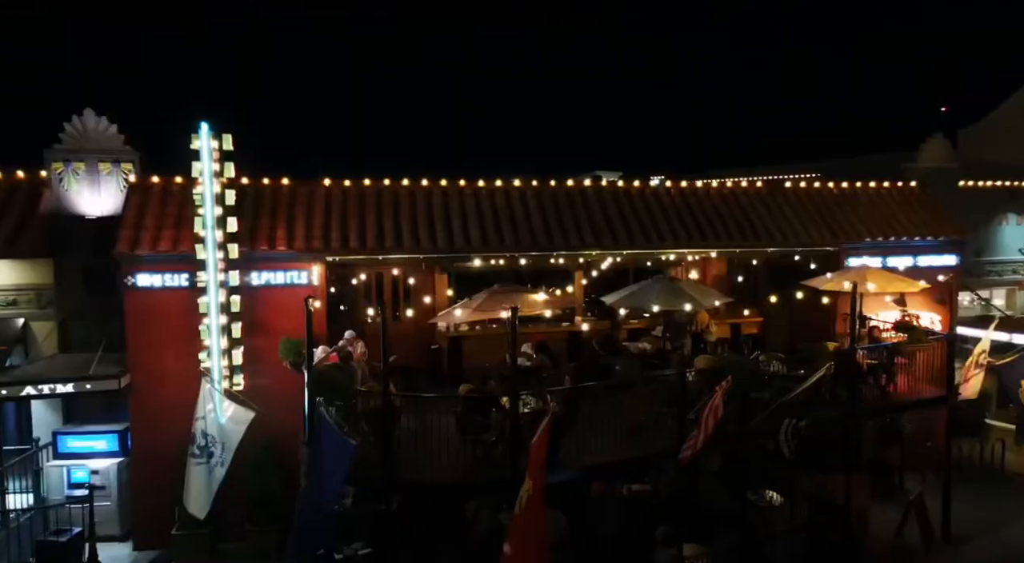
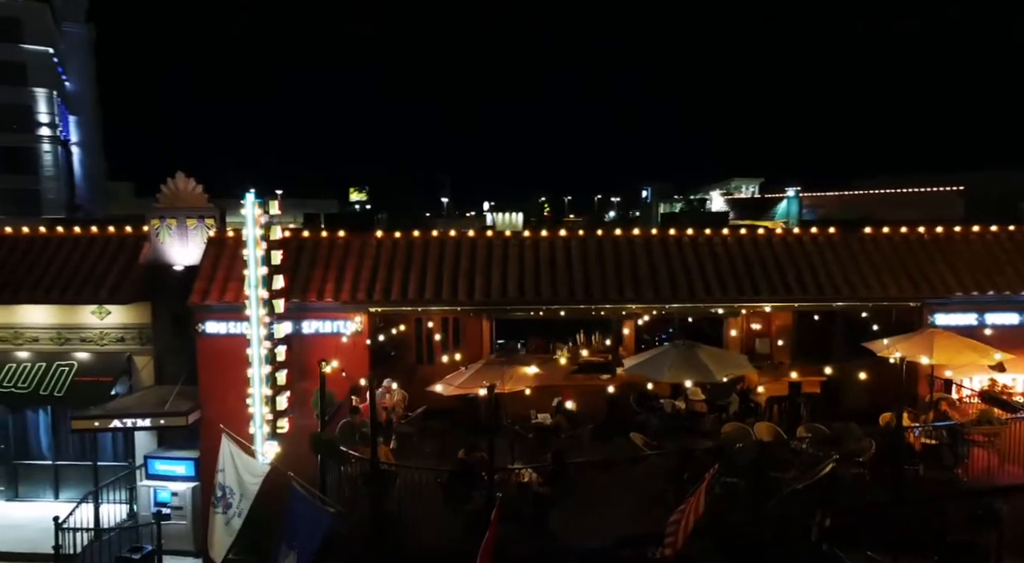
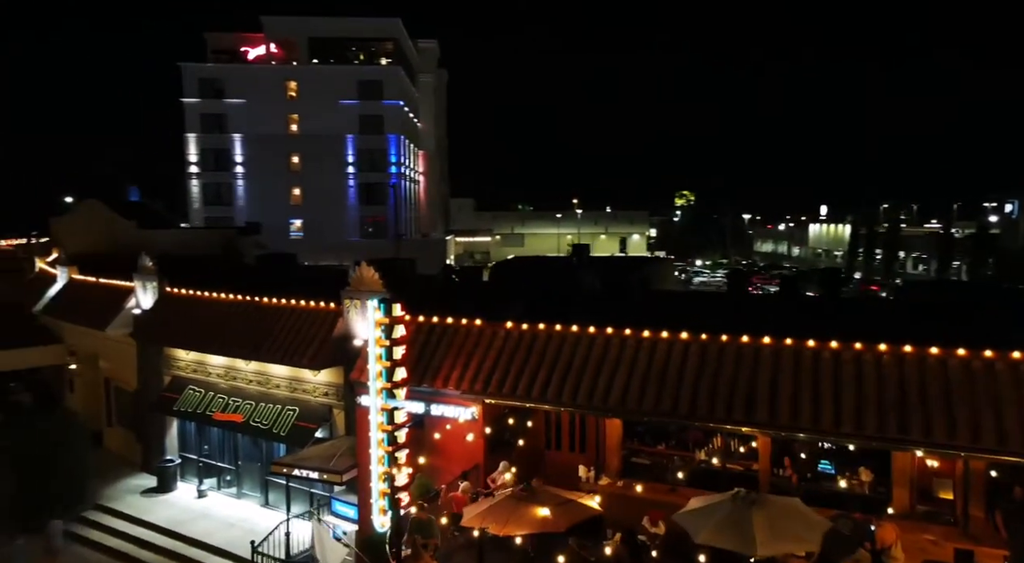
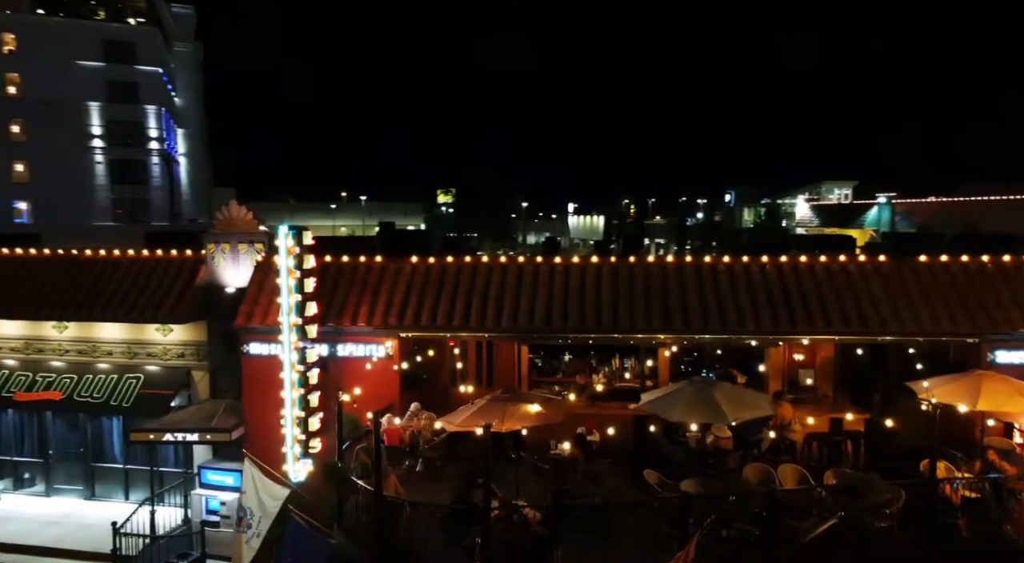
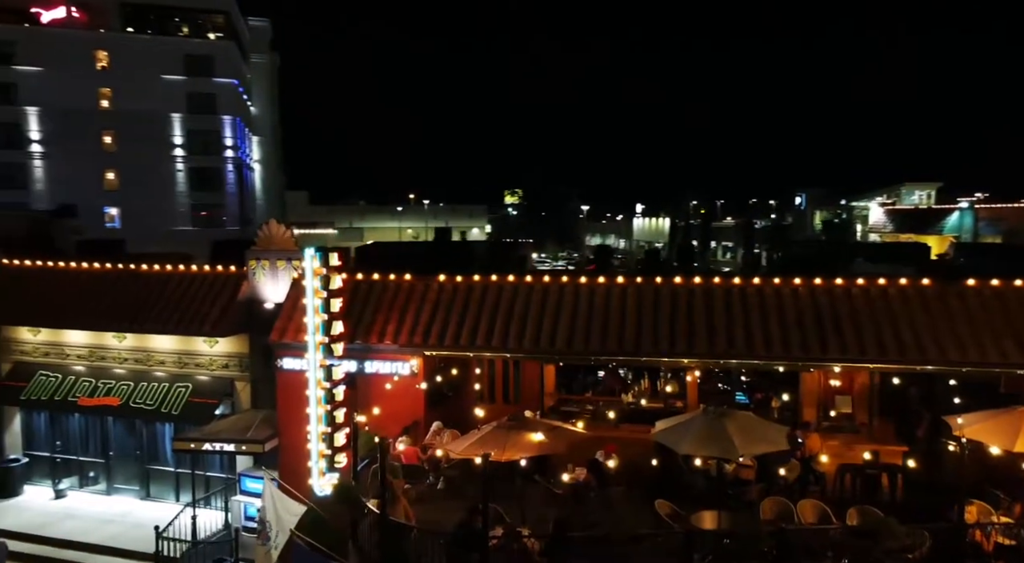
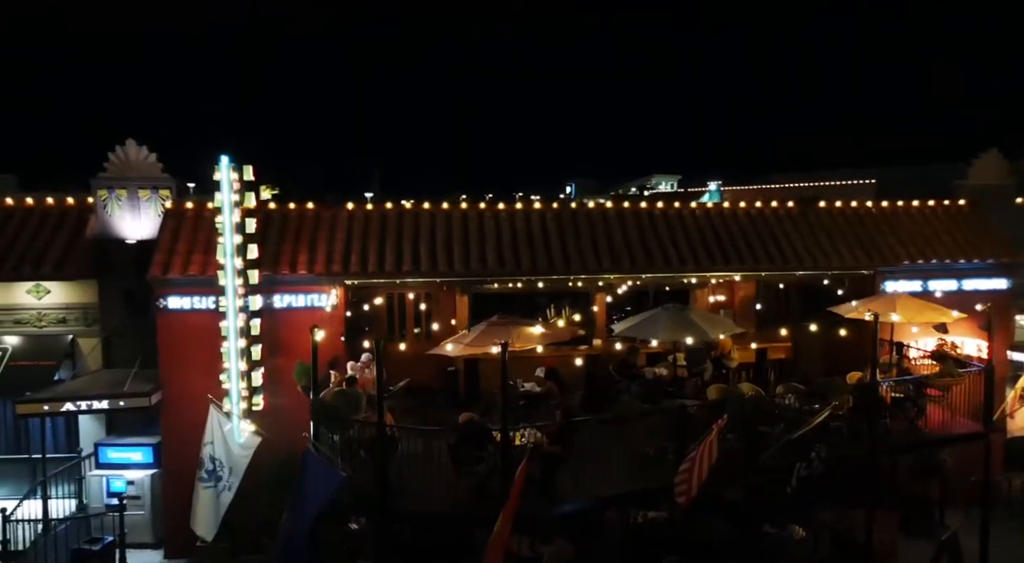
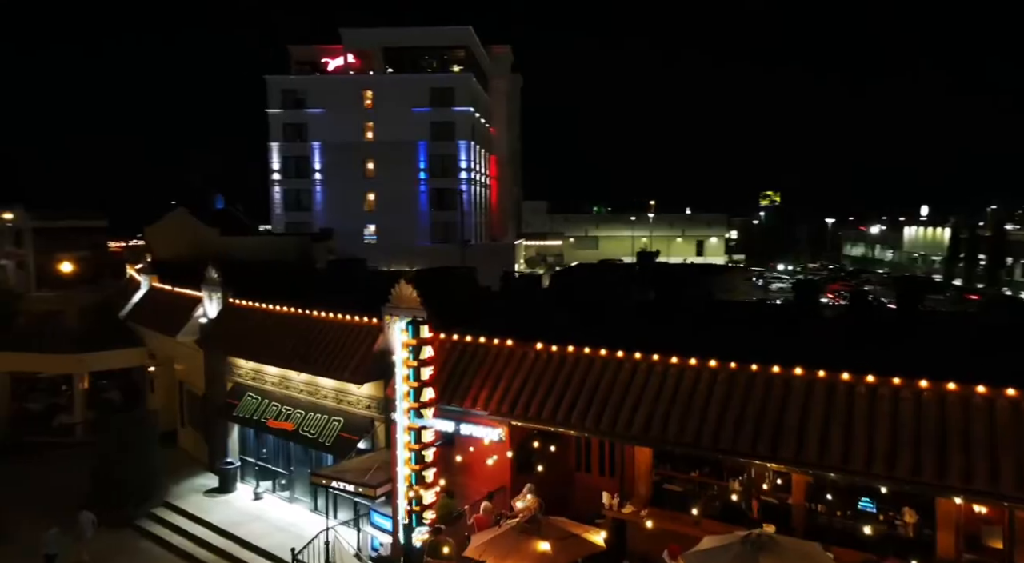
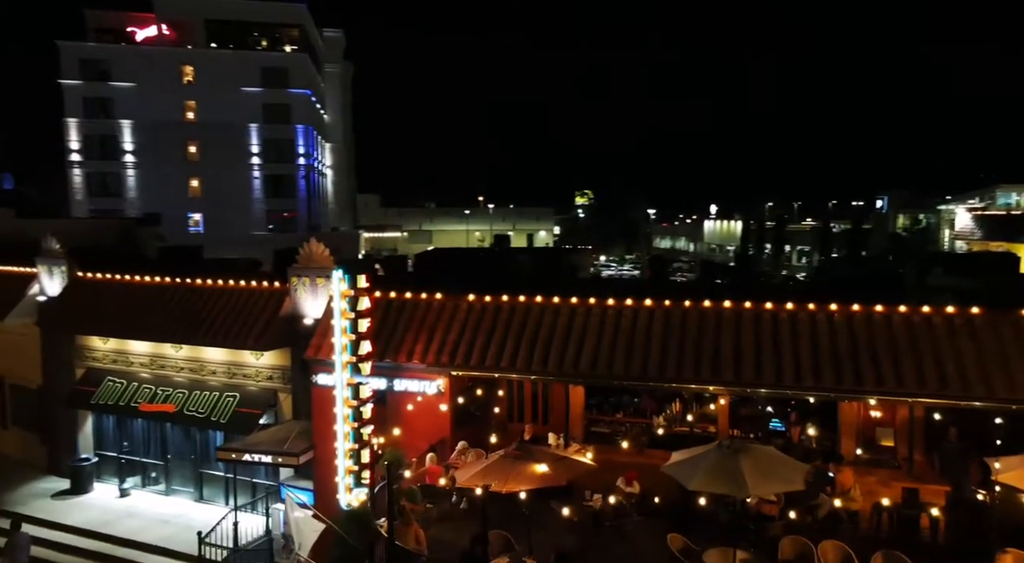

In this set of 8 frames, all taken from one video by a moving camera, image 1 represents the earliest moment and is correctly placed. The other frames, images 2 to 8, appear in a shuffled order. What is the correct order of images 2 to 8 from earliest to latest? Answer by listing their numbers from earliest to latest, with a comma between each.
6, 2, 4, 5, 8, 3, 7
